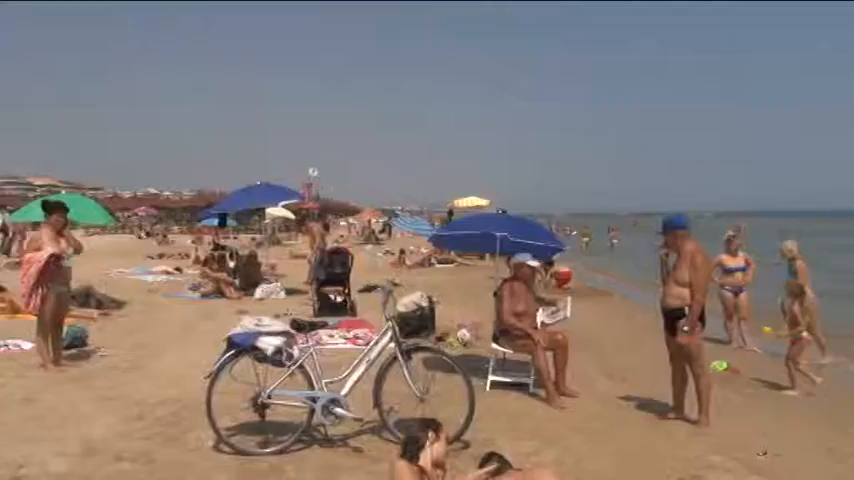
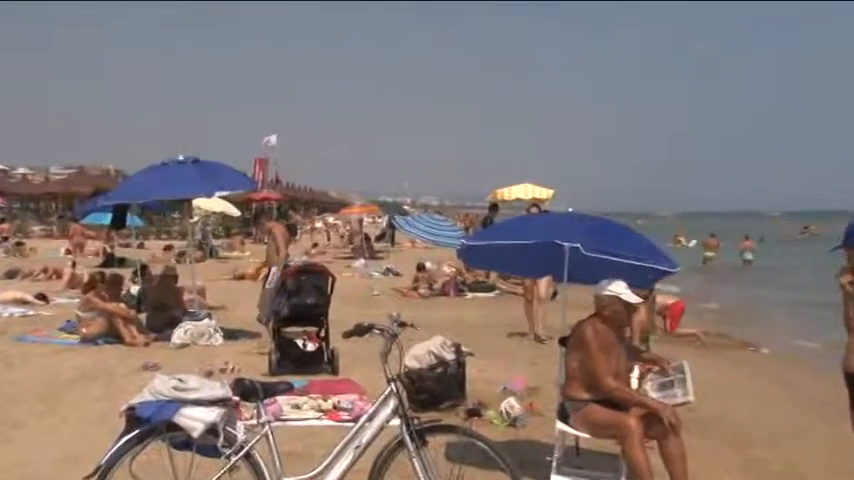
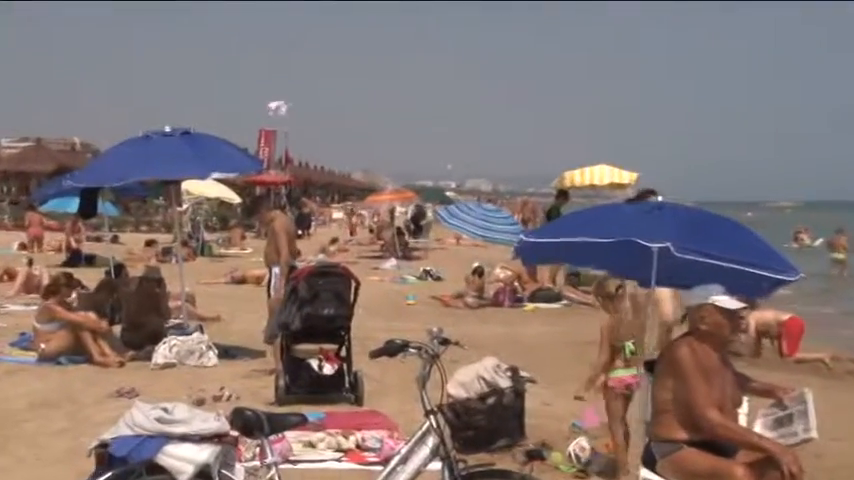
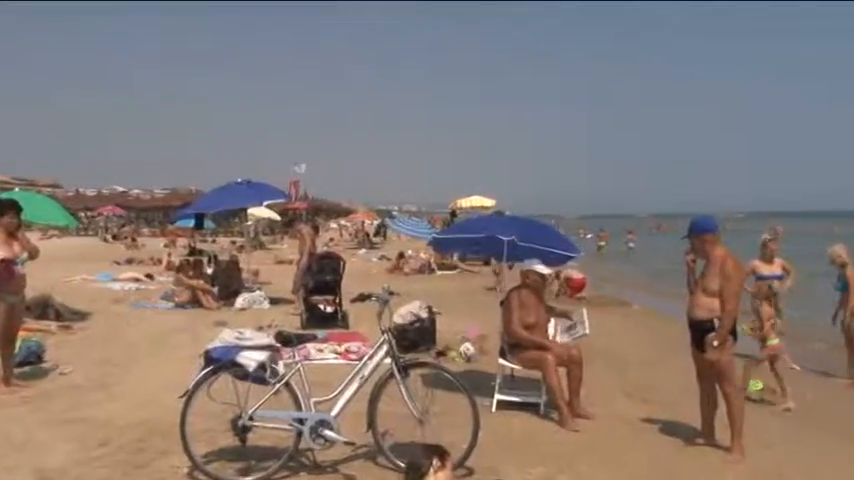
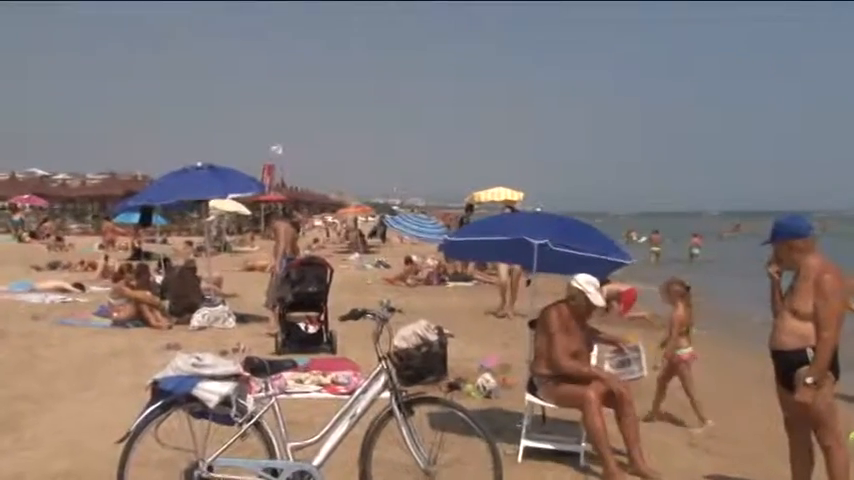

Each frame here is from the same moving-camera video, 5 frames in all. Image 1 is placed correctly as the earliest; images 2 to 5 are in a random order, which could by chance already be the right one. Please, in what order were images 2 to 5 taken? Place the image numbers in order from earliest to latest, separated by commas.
4, 5, 2, 3
